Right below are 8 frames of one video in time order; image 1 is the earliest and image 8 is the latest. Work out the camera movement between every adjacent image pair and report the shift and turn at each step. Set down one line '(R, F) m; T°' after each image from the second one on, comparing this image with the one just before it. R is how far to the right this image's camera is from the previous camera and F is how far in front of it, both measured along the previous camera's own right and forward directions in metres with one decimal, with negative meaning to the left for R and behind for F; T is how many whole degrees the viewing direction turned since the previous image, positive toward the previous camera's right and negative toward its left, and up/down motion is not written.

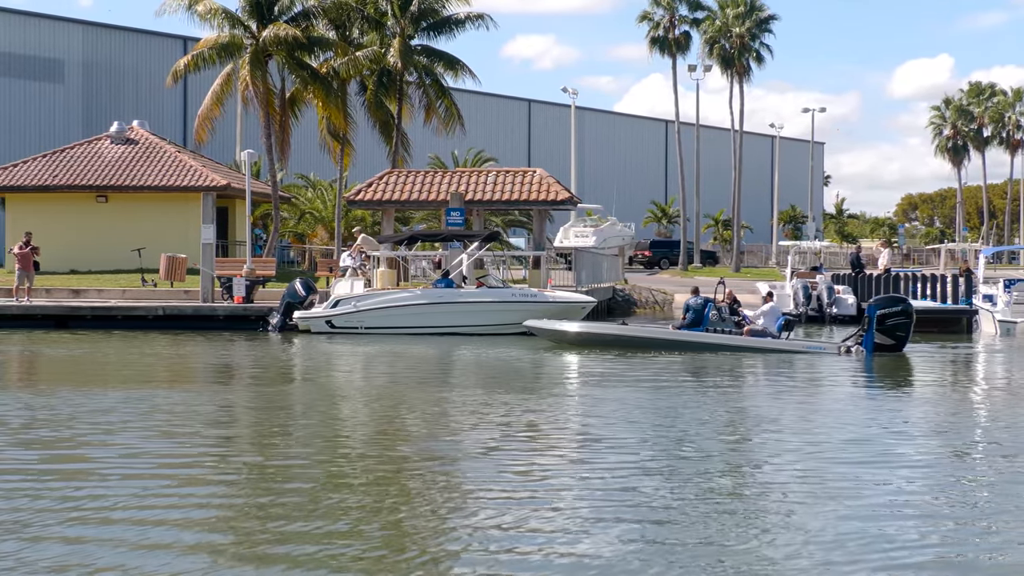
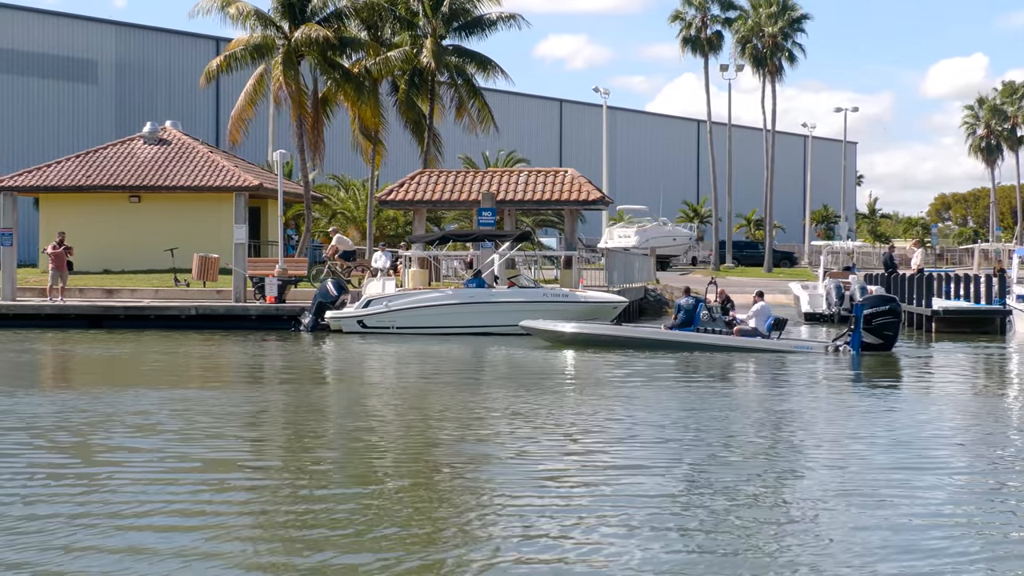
(0.0, 0.0) m; -1°
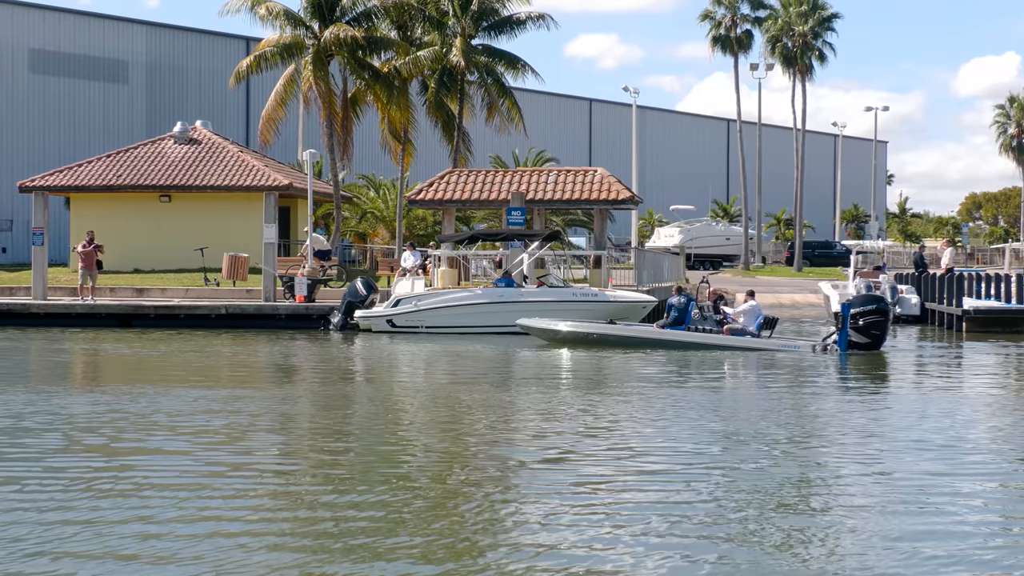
(0.0, 0.0) m; -1°
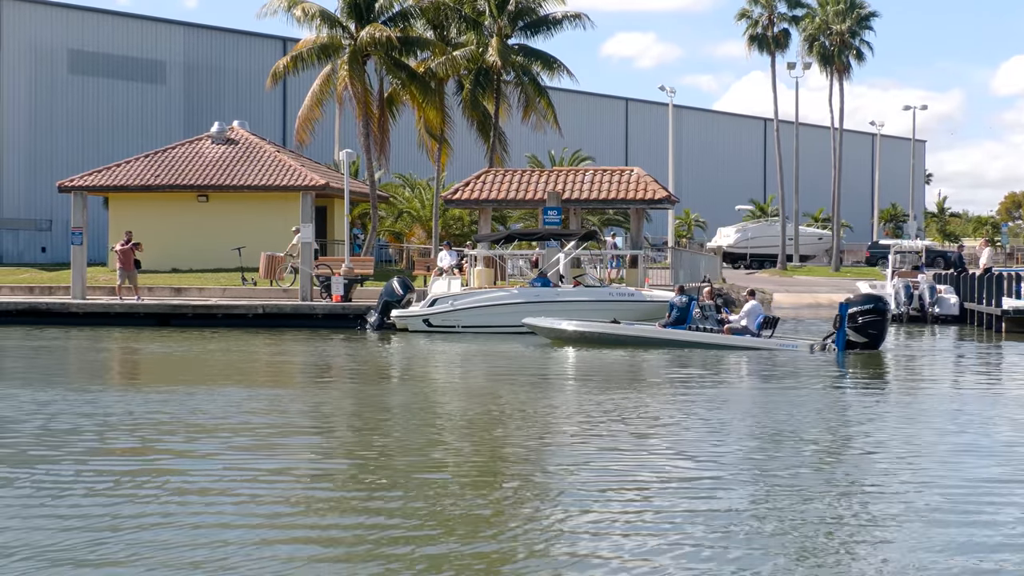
(0.0, 0.0) m; -1°
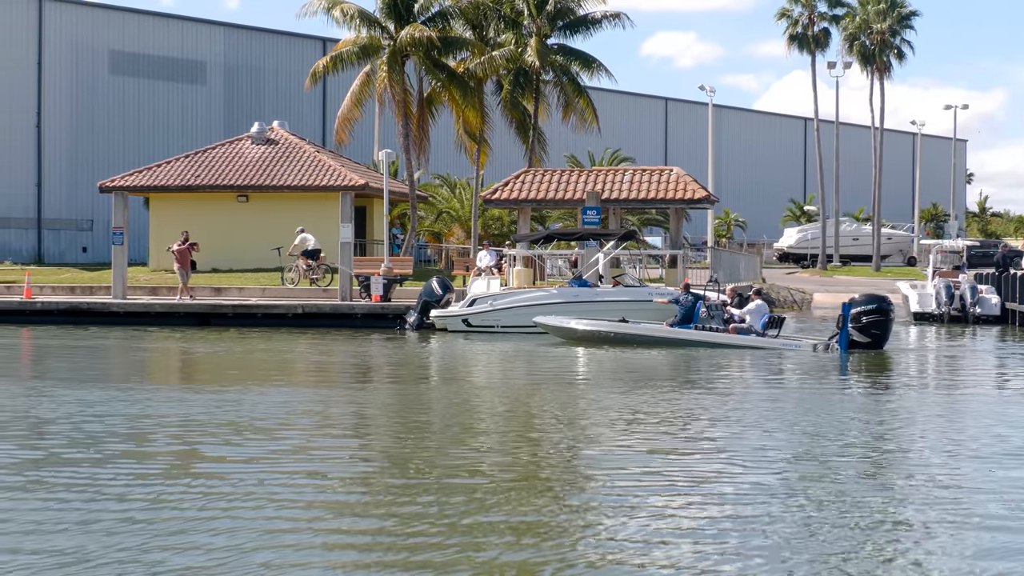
(0.0, 0.0) m; -1°
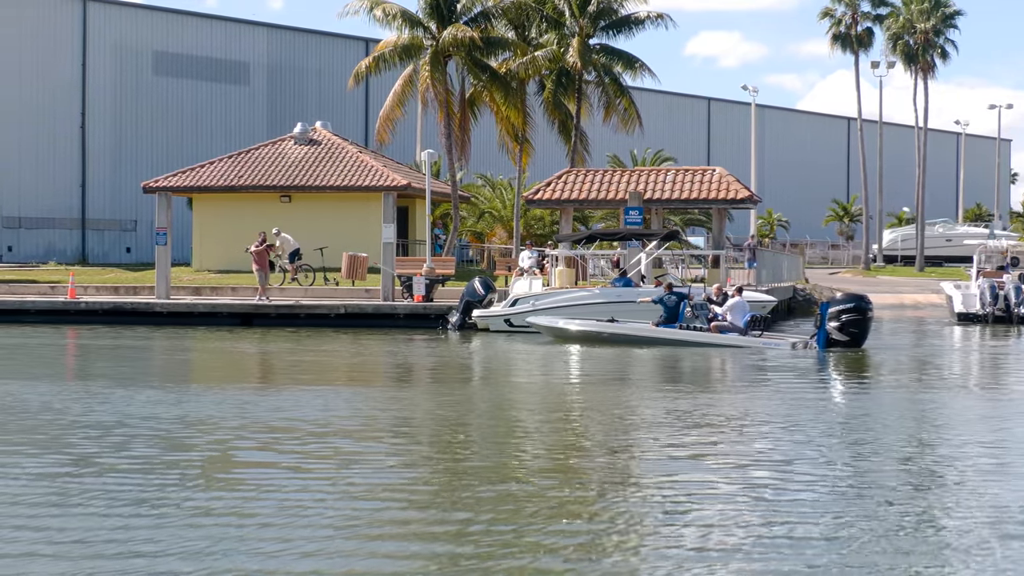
(0.0, 0.0) m; -1°
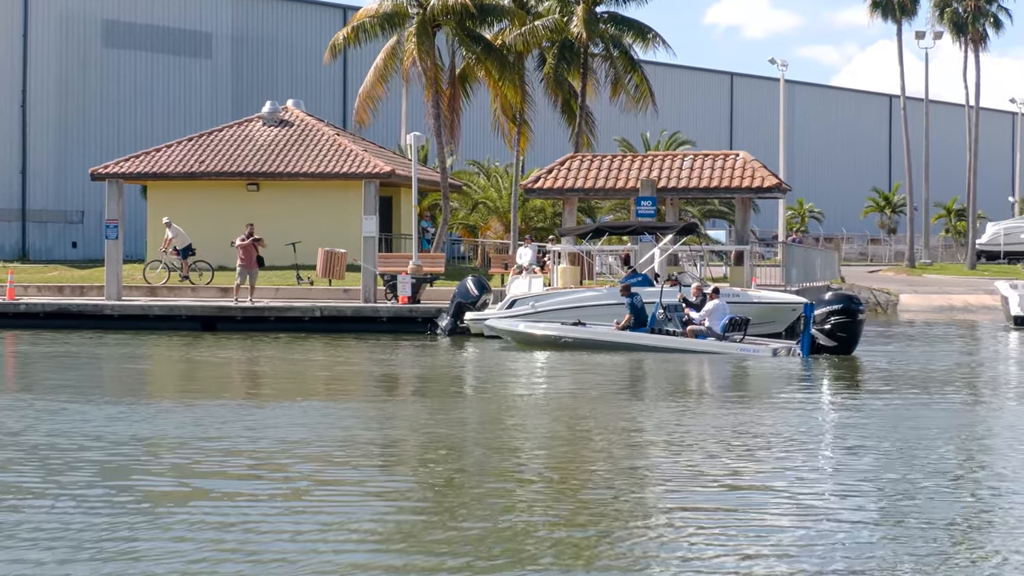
(+0.1, +3.4) m; 0°
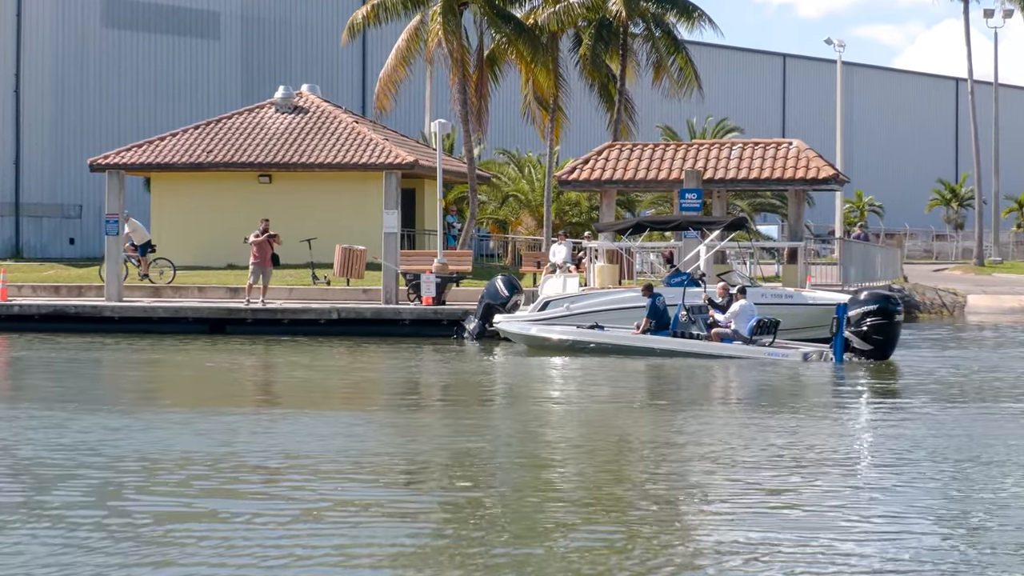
(-0.1, +2.0) m; -1°
